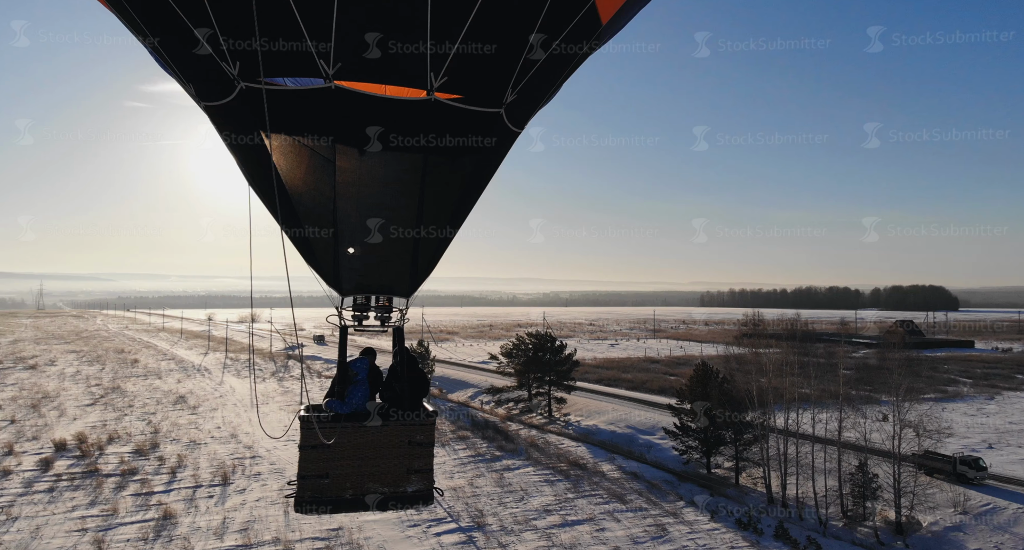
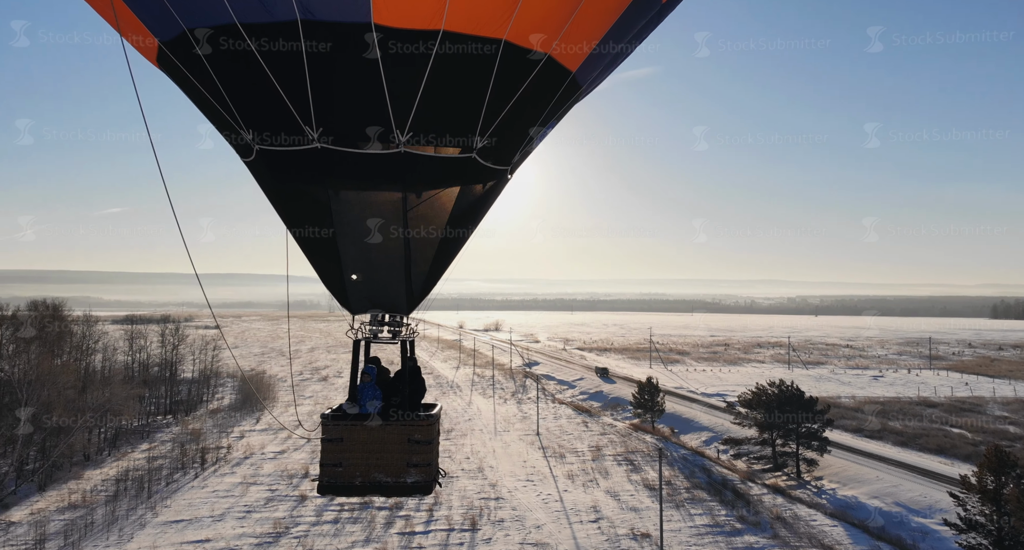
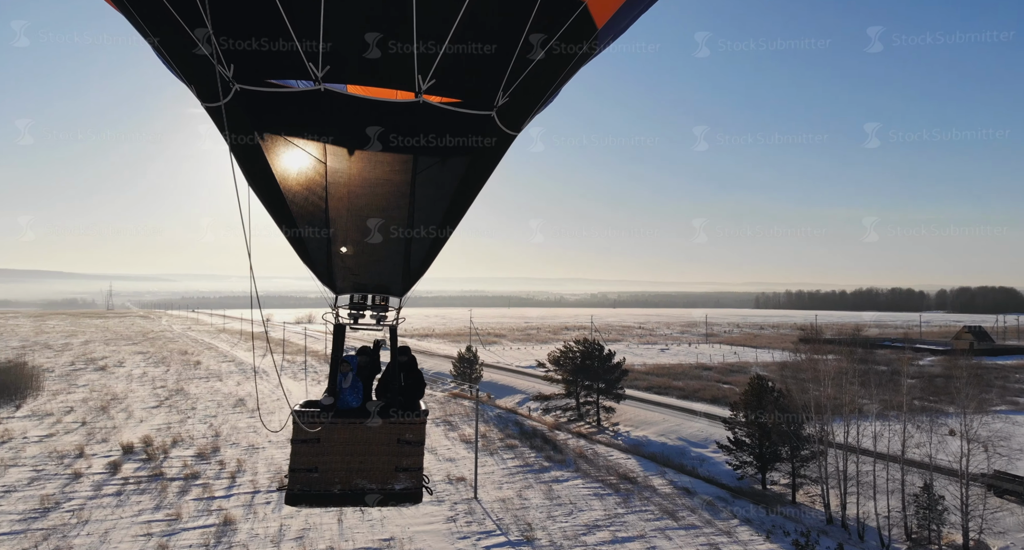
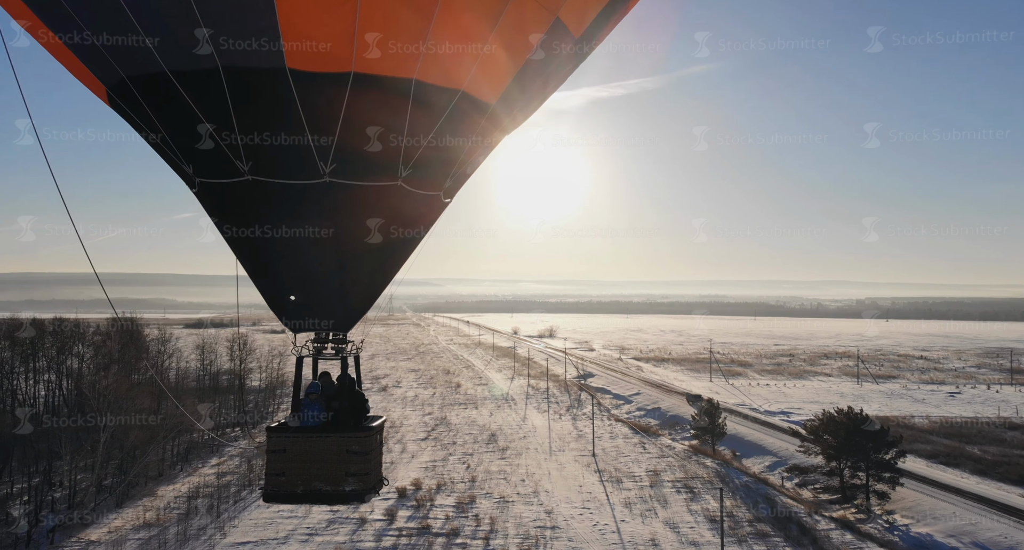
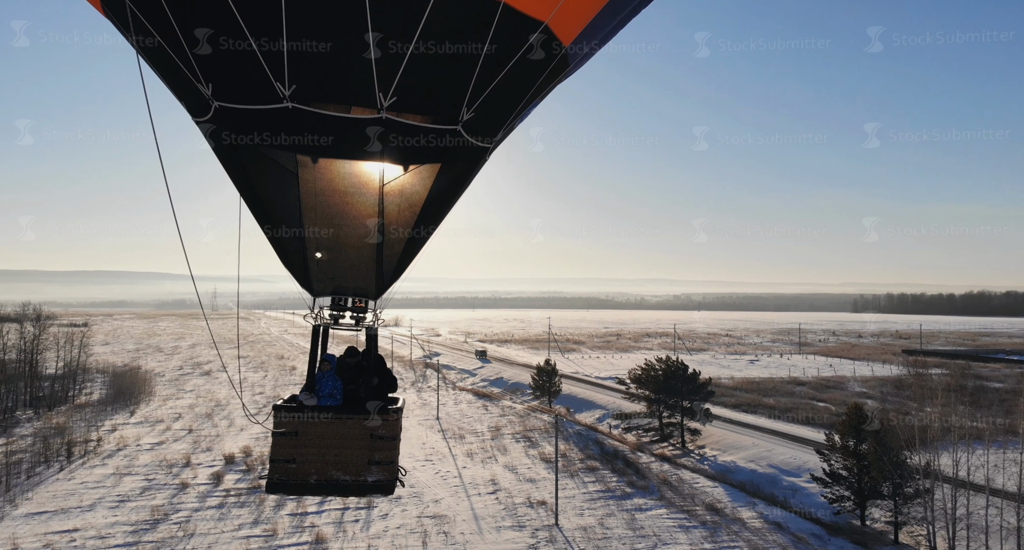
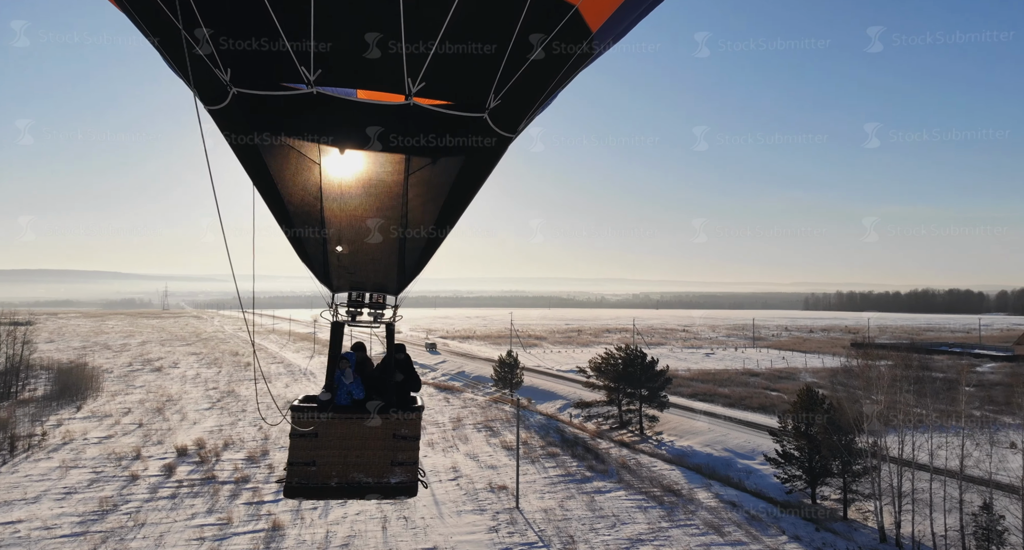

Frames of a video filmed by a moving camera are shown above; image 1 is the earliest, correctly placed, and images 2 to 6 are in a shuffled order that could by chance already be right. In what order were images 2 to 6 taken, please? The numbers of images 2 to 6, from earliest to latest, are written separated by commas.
3, 6, 5, 2, 4
